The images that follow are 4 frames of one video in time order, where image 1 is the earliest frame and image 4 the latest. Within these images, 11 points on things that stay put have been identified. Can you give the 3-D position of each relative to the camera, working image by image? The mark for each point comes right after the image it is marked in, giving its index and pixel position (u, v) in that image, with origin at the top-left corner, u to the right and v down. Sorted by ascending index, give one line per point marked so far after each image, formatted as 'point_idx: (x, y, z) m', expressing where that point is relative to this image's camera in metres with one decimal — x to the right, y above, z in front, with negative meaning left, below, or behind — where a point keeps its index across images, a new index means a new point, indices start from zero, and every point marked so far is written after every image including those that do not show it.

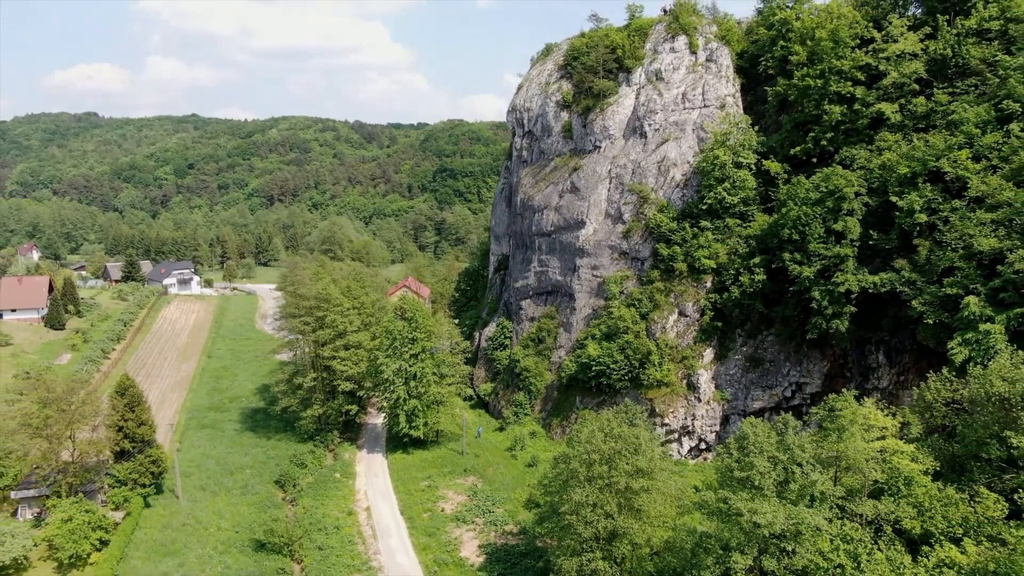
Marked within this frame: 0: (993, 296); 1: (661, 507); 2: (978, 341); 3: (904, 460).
0: (+16.5, -0.3, +19.4) m
1: (+4.6, -6.7, +17.4) m
2: (+15.4, -1.7, +18.8) m
3: (+10.4, -4.5, +15.0) m
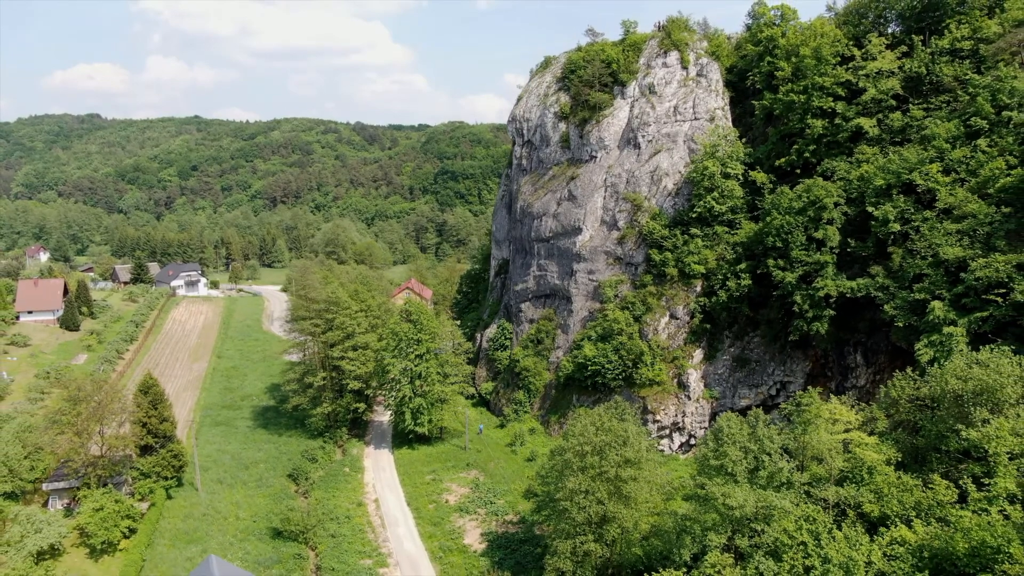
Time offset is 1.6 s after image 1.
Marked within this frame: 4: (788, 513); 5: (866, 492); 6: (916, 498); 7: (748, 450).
0: (+16.5, -0.5, +21.0) m
1: (+4.6, -6.9, +19.0) m
2: (+15.4, -2.0, +20.4) m
3: (+10.4, -4.7, +16.6) m
4: (+7.4, -6.0, +15.2) m
5: (+9.8, -5.7, +15.8) m
6: (+10.8, -5.6, +15.1) m
7: (+6.9, -4.8, +16.9) m
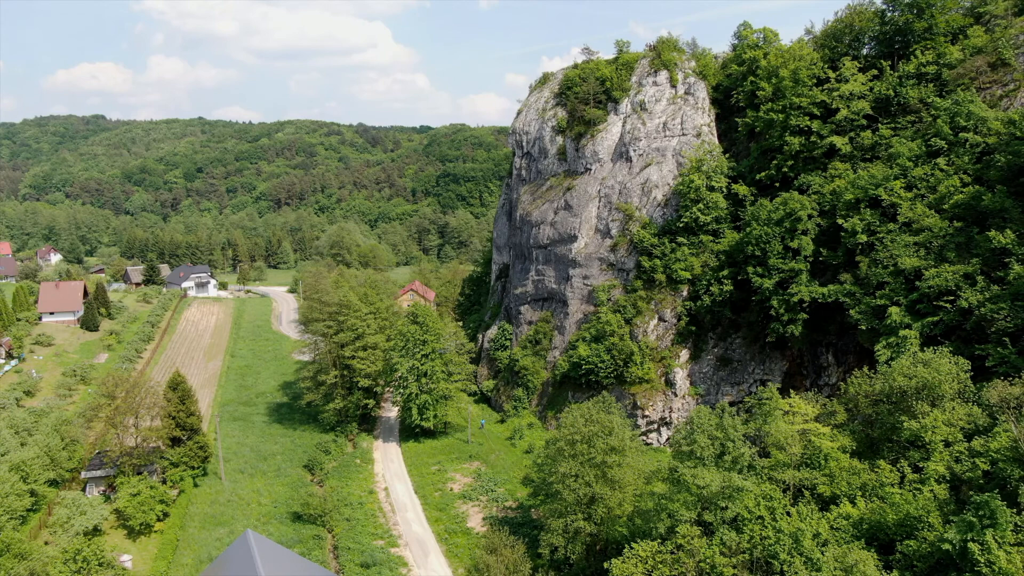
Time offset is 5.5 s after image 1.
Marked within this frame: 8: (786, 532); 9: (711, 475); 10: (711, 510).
0: (+16.4, -0.8, +23.3) m
1: (+4.5, -7.1, +21.4) m
2: (+15.4, -2.2, +22.7) m
3: (+10.3, -5.0, +18.9) m
4: (+7.3, -6.3, +17.5) m
5: (+9.8, -5.9, +18.1) m
6: (+10.7, -5.9, +17.4) m
7: (+6.9, -5.1, +19.2) m
8: (+7.7, -6.8, +15.9) m
9: (+6.3, -5.9, +18.0) m
10: (+6.2, -7.0, +17.9) m
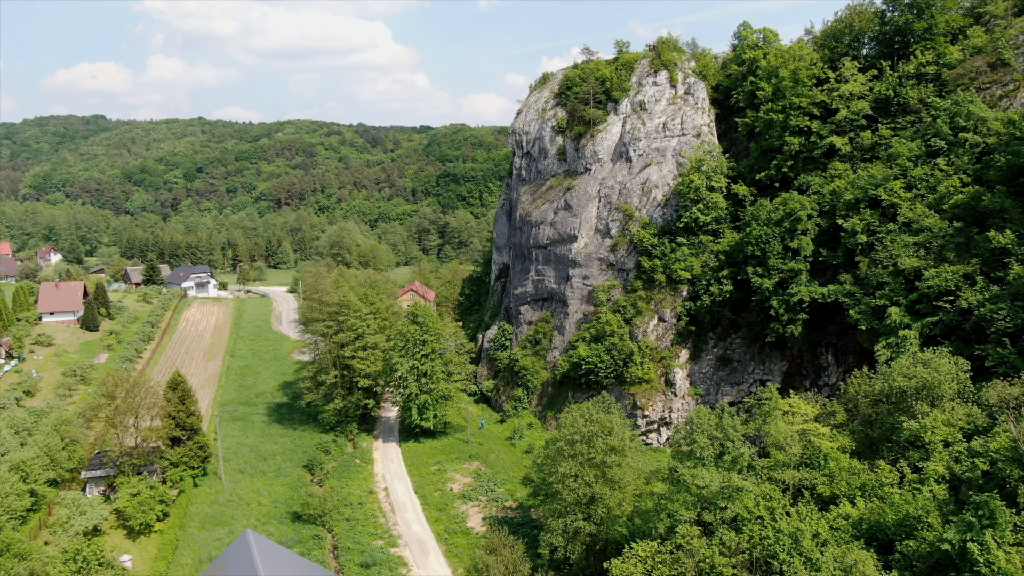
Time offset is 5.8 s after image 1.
0: (+16.4, -0.8, +23.3) m
1: (+4.5, -7.1, +21.4) m
2: (+15.4, -2.3, +22.7) m
3: (+10.3, -5.0, +18.9) m
4: (+7.3, -6.3, +17.5) m
5: (+9.8, -6.0, +18.1) m
6: (+10.7, -5.9, +17.4) m
7: (+6.9, -5.1, +19.2) m
8: (+7.7, -6.8, +15.9) m
9: (+6.3, -5.9, +18.0) m
10: (+6.2, -7.0, +17.9) m
